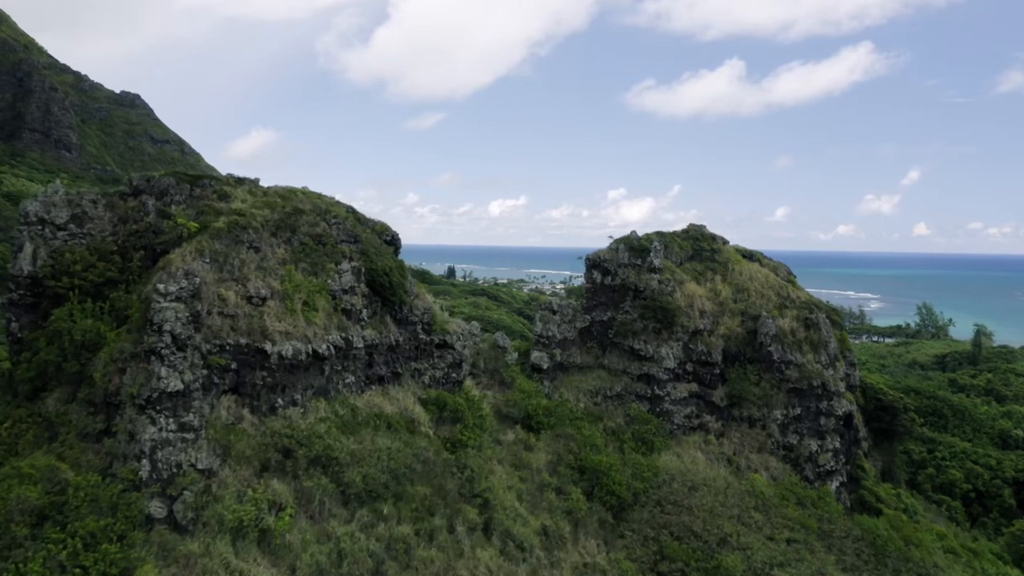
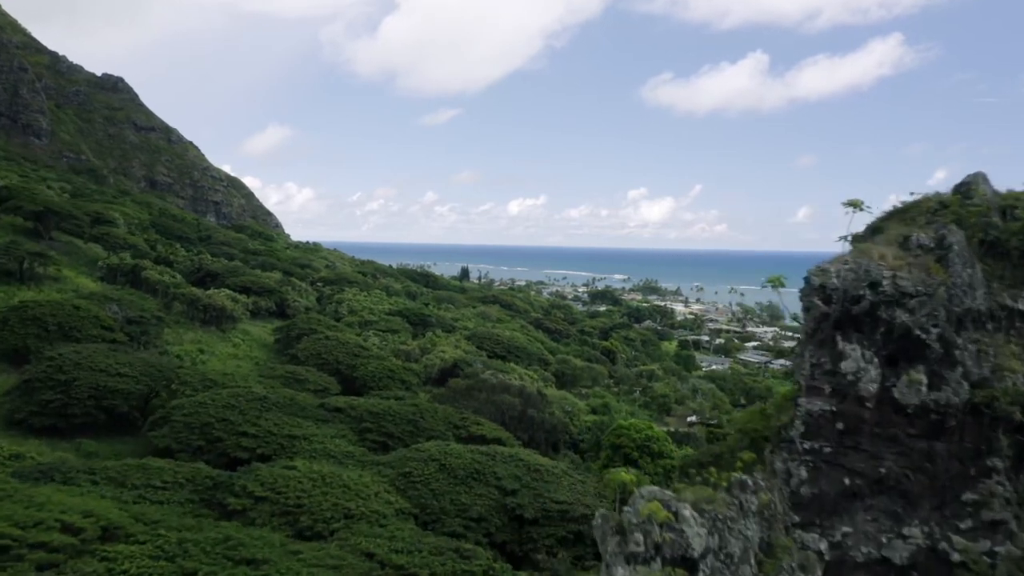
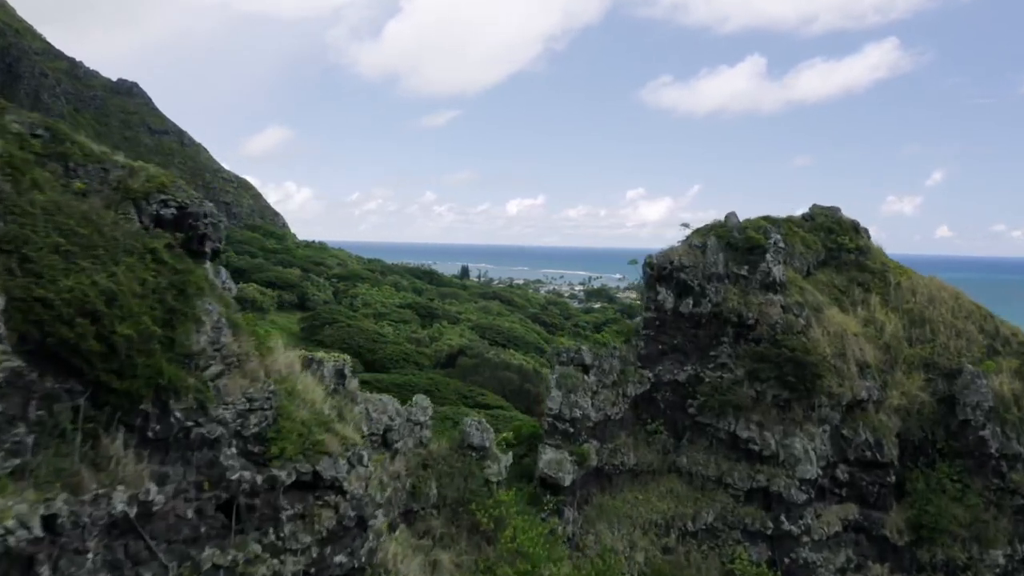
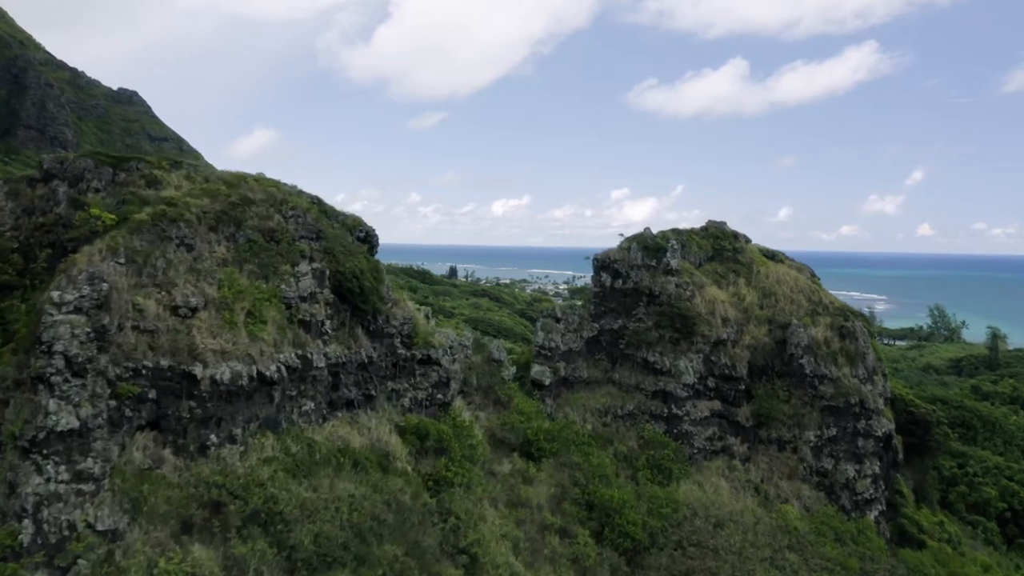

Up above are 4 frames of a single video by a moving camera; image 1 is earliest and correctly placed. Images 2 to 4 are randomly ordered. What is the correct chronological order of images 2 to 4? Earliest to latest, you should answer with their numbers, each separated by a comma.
4, 3, 2
